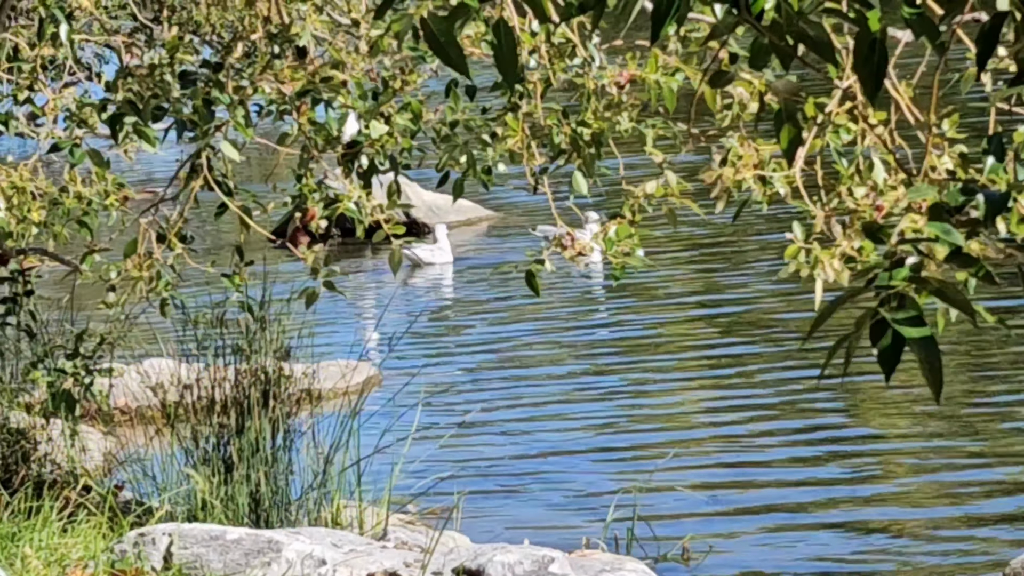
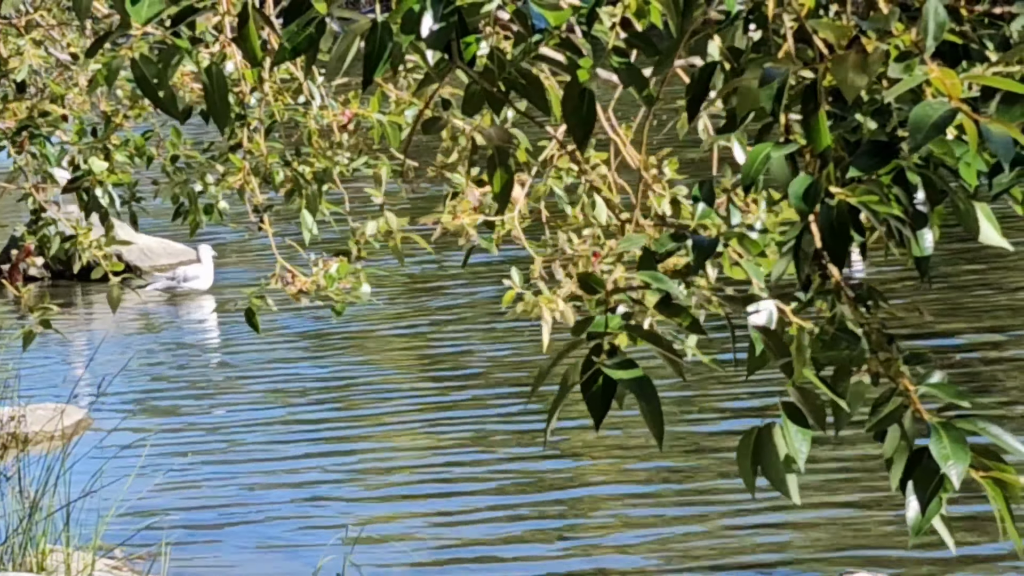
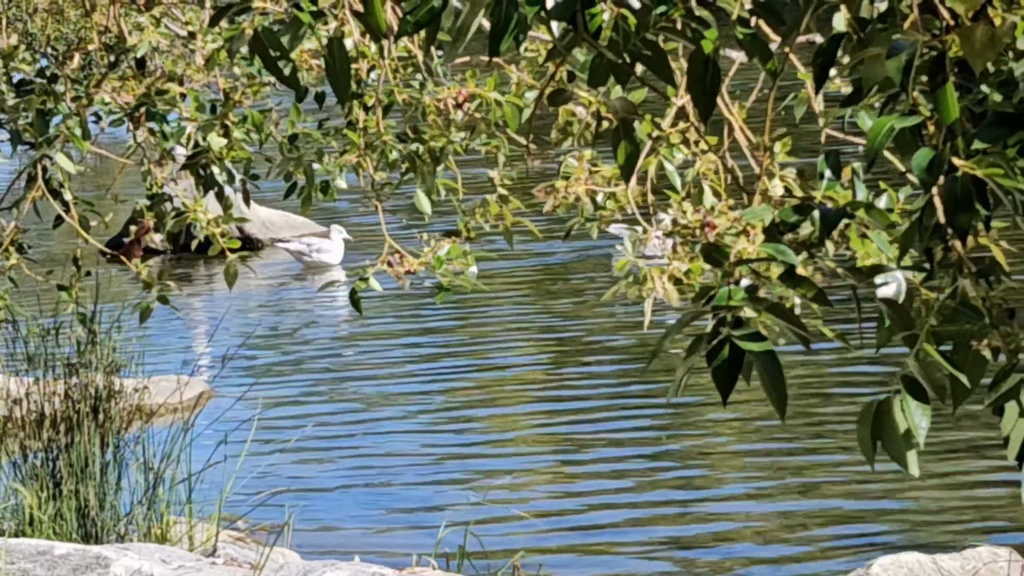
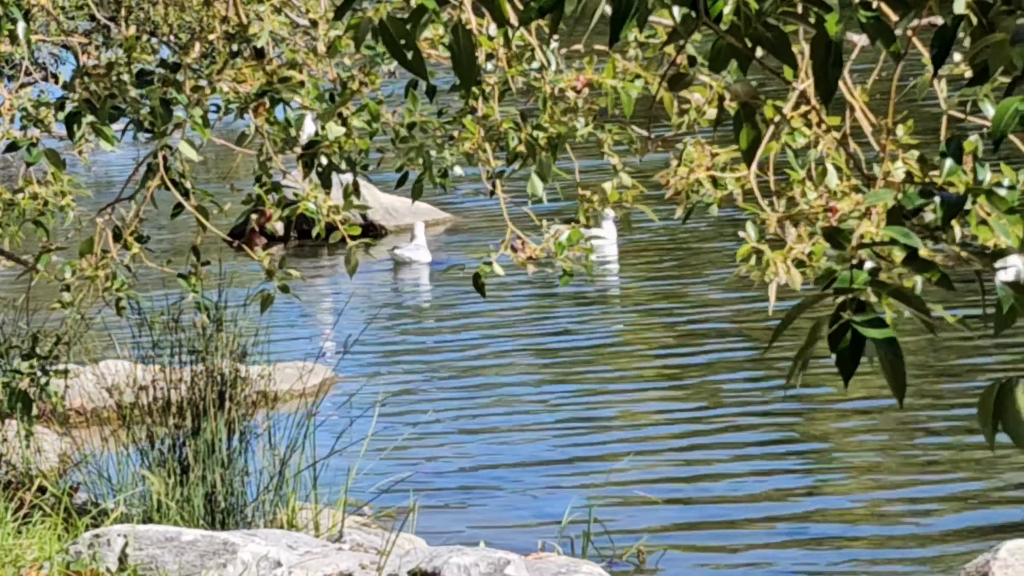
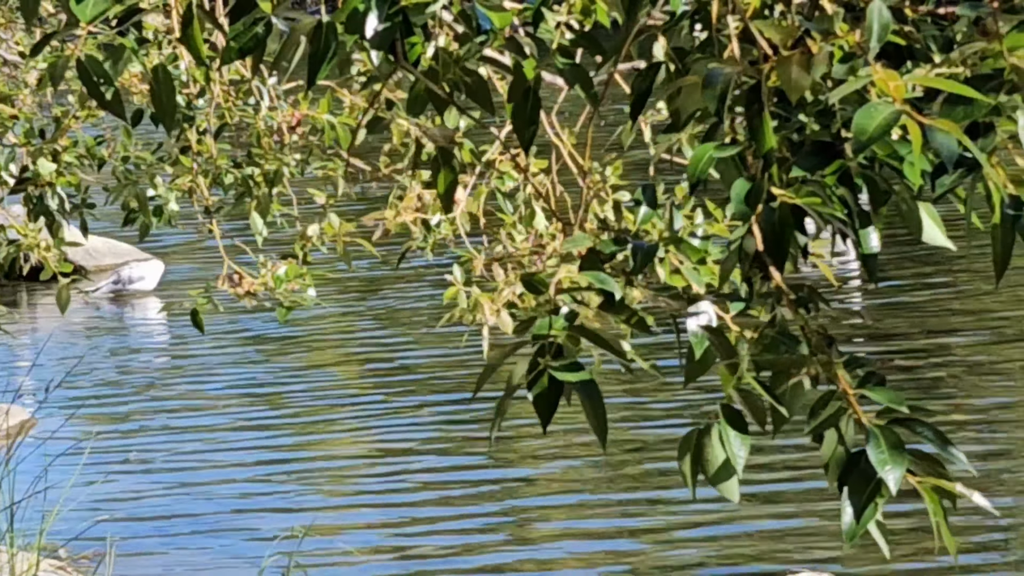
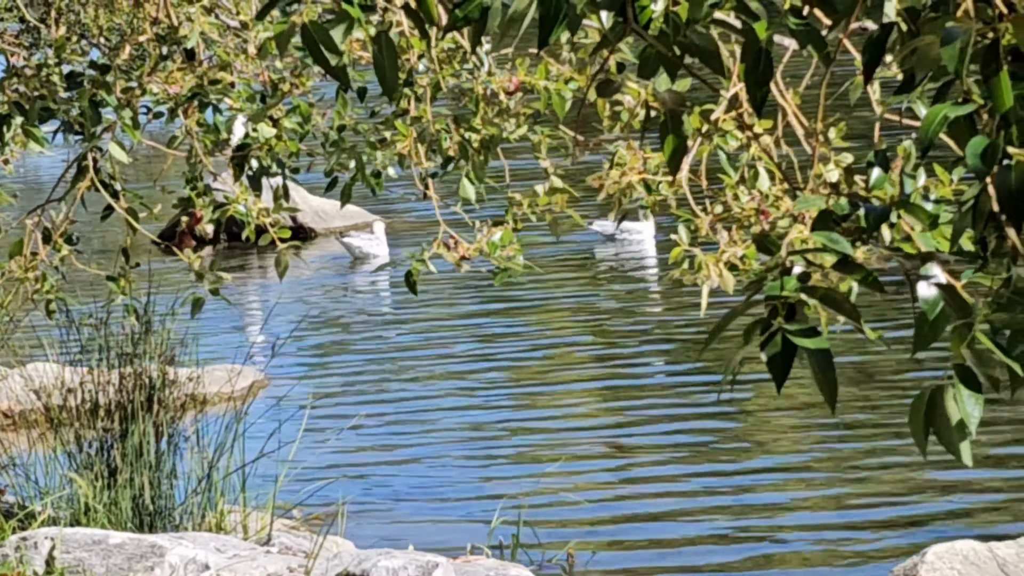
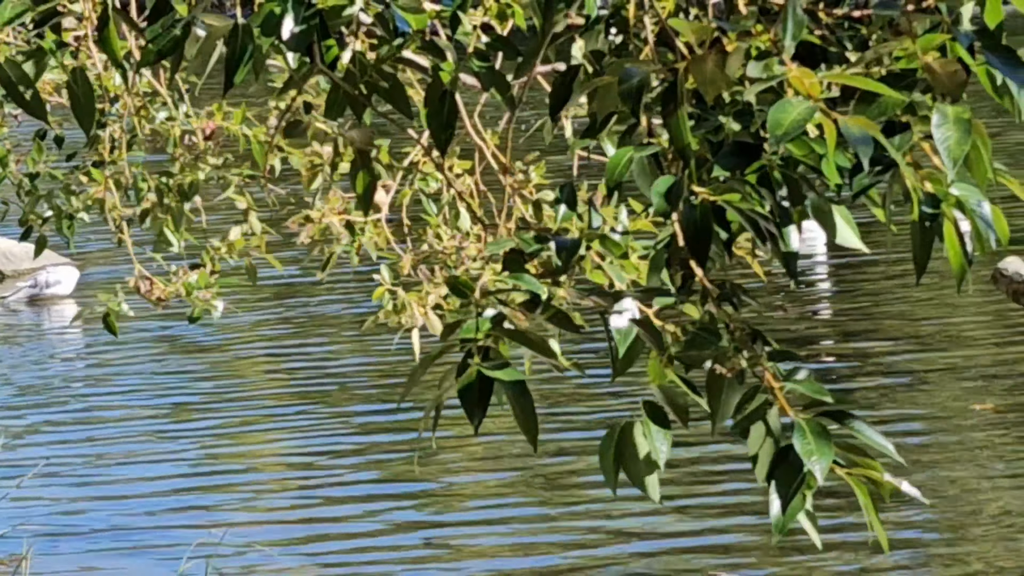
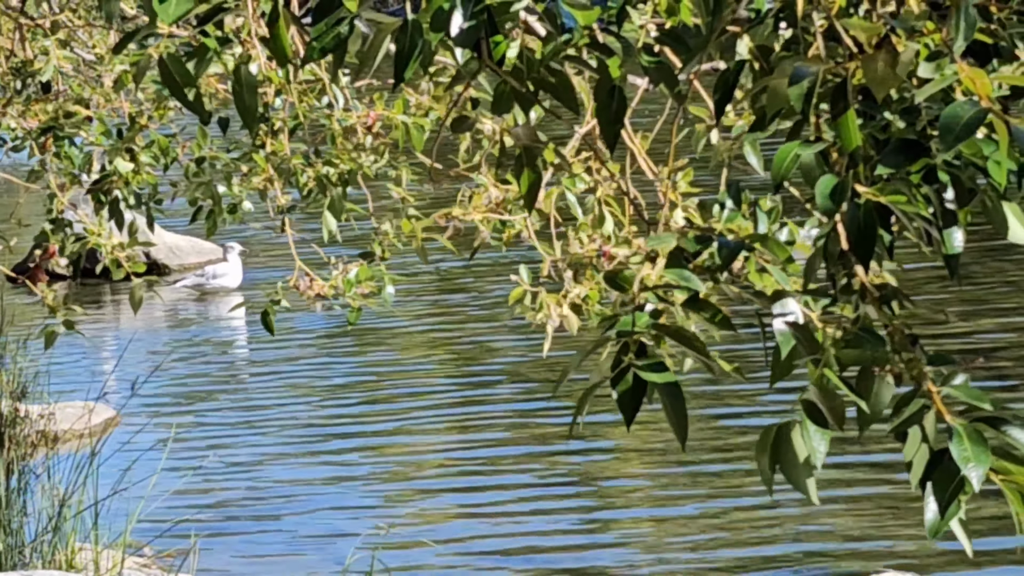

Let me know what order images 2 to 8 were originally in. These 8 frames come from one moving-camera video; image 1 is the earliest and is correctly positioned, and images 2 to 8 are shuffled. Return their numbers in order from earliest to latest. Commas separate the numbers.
4, 6, 3, 8, 2, 5, 7
